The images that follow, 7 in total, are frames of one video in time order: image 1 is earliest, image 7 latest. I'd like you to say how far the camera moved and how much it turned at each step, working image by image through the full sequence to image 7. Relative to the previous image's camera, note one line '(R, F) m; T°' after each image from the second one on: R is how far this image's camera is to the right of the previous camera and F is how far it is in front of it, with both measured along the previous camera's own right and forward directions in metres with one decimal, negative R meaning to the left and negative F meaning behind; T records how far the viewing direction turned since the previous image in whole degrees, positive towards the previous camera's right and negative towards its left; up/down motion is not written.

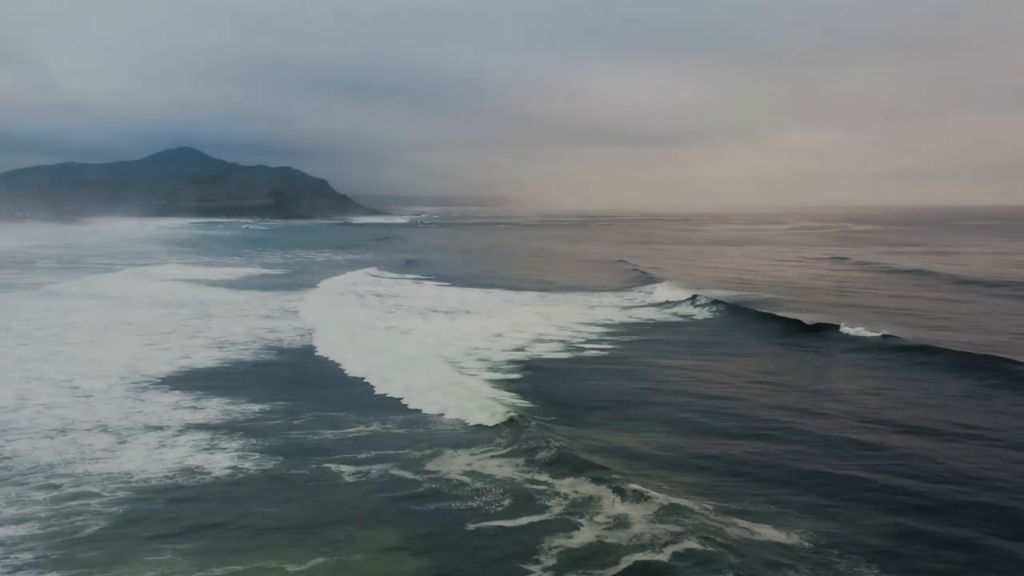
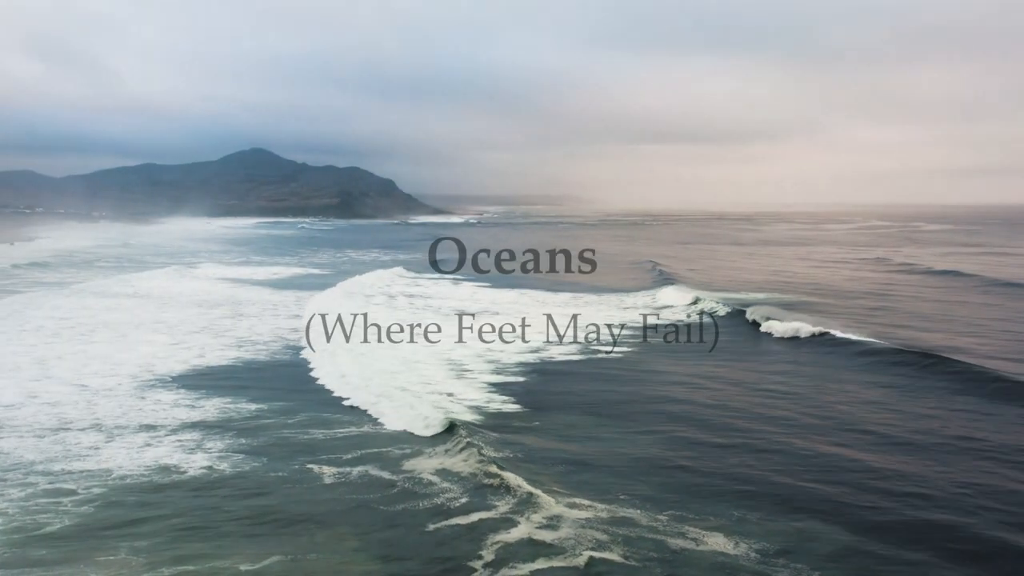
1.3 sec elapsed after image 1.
(+0.7, 0.0) m; -3°
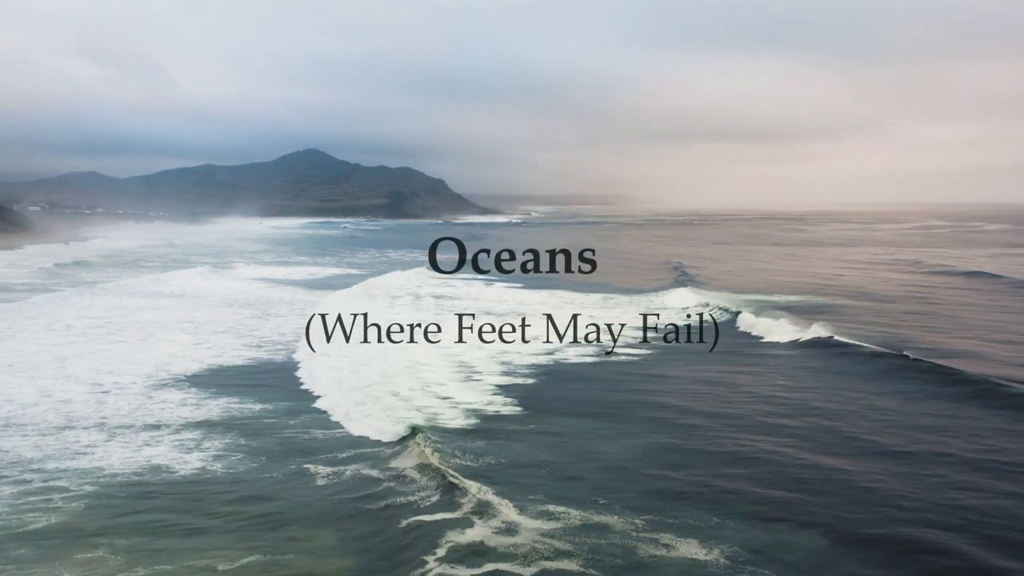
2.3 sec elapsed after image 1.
(+0.4, 0.0) m; -2°
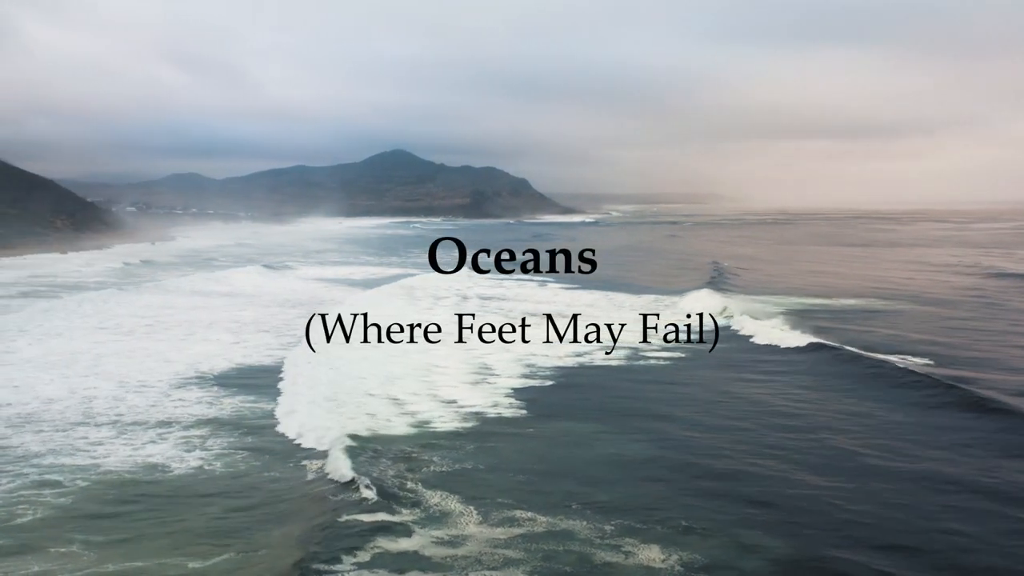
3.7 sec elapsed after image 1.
(+0.7, 0.0) m; -4°
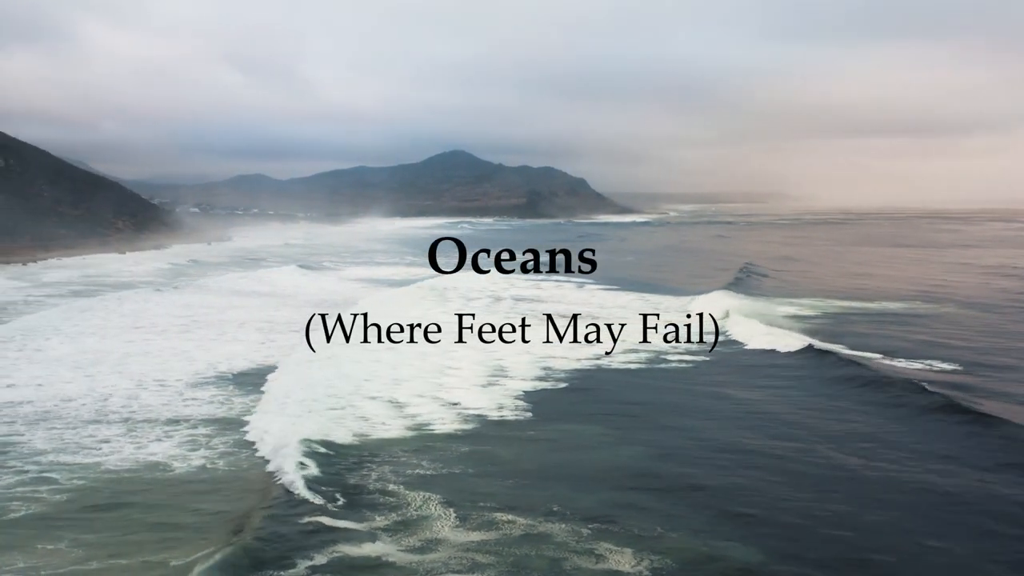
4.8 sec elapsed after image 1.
(+0.5, 0.0) m; -3°
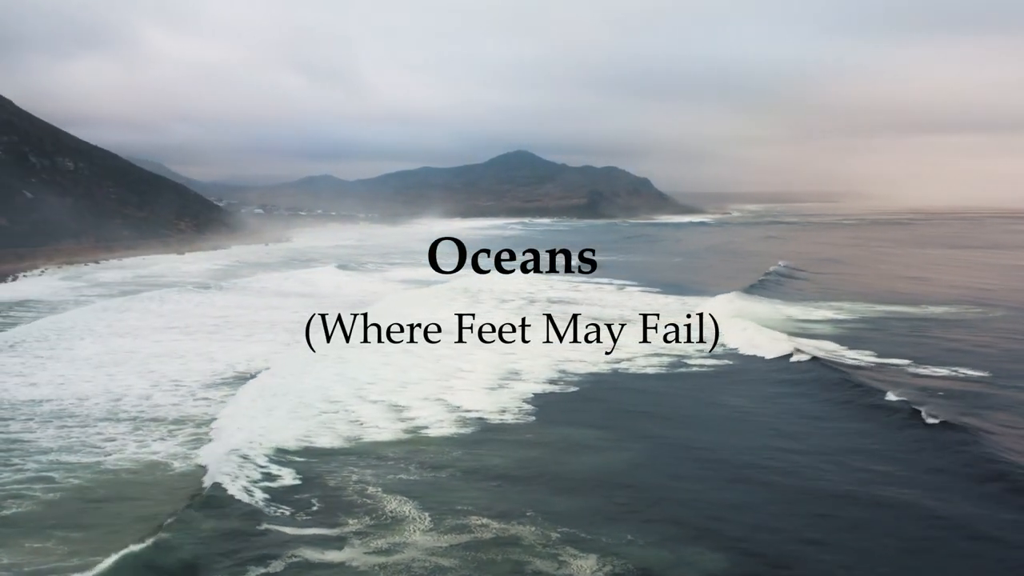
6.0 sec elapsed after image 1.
(+0.5, 0.0) m; -3°
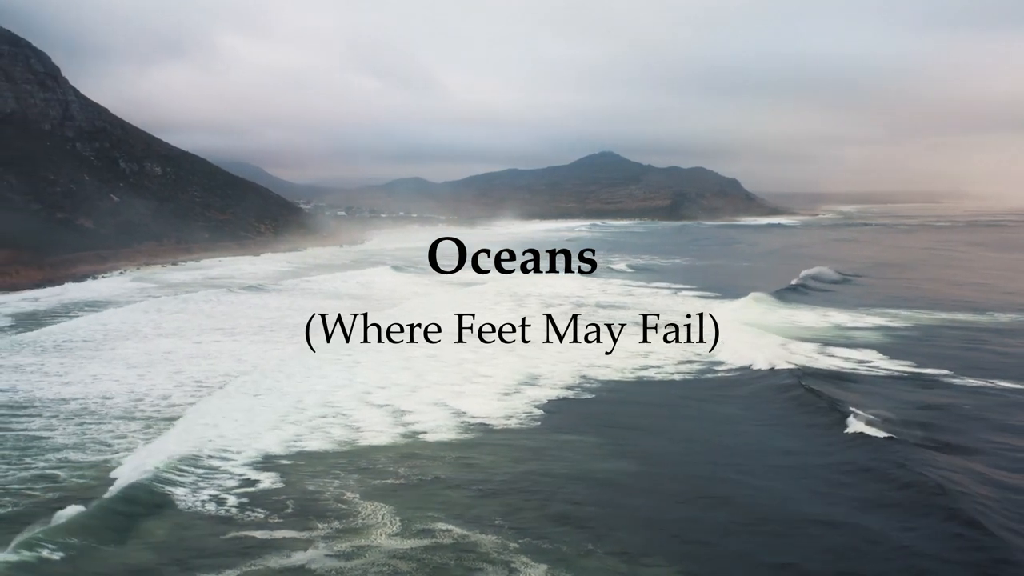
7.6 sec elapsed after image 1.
(+0.7, 0.0) m; -4°
